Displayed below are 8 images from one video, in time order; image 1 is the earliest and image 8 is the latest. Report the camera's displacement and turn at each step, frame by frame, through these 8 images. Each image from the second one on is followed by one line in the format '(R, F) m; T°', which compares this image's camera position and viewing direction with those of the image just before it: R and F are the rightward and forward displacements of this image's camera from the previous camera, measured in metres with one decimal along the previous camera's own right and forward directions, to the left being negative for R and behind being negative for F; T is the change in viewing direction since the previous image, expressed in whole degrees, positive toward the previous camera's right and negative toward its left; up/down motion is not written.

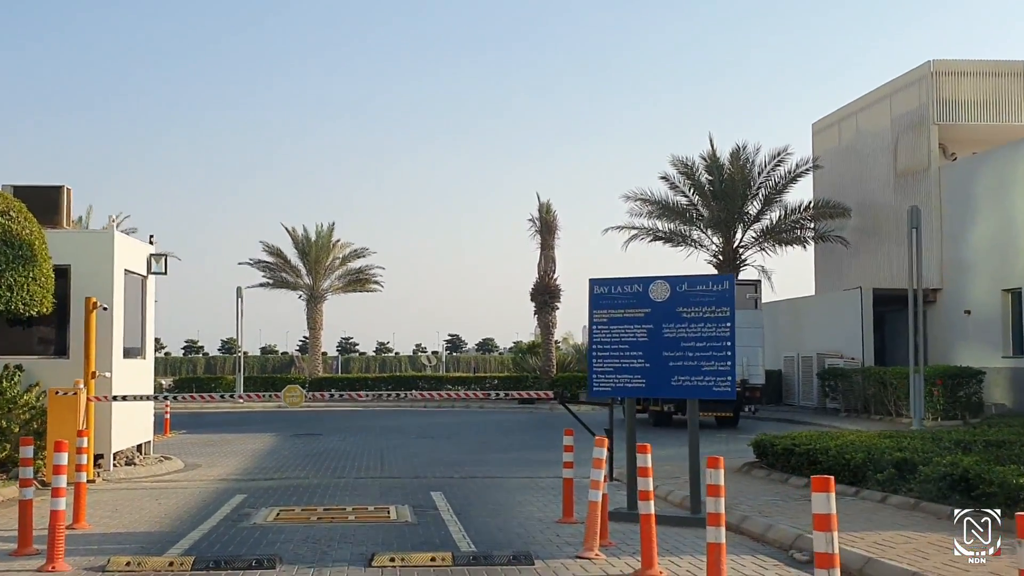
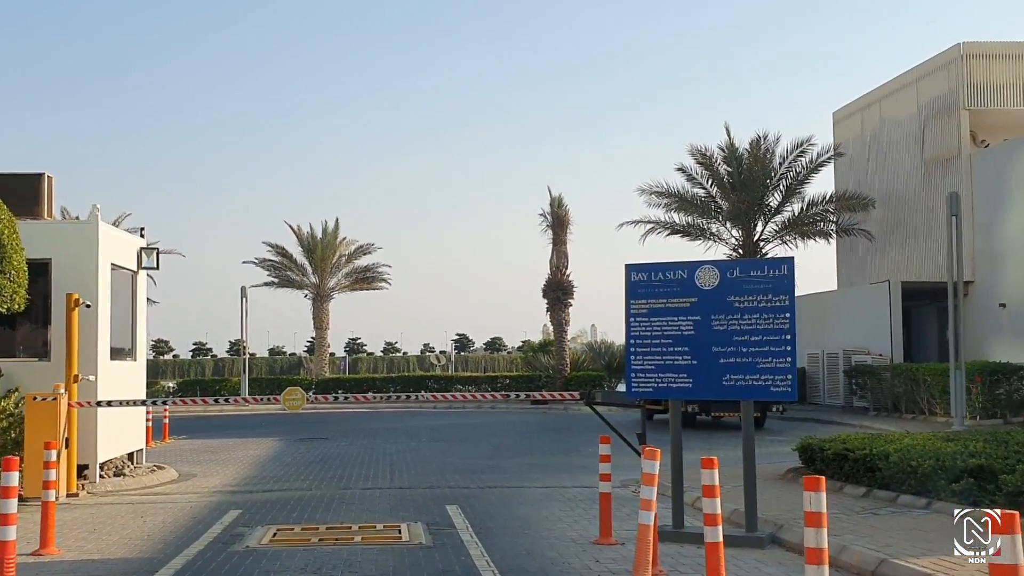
(-0.2, +1.3) m; 0°
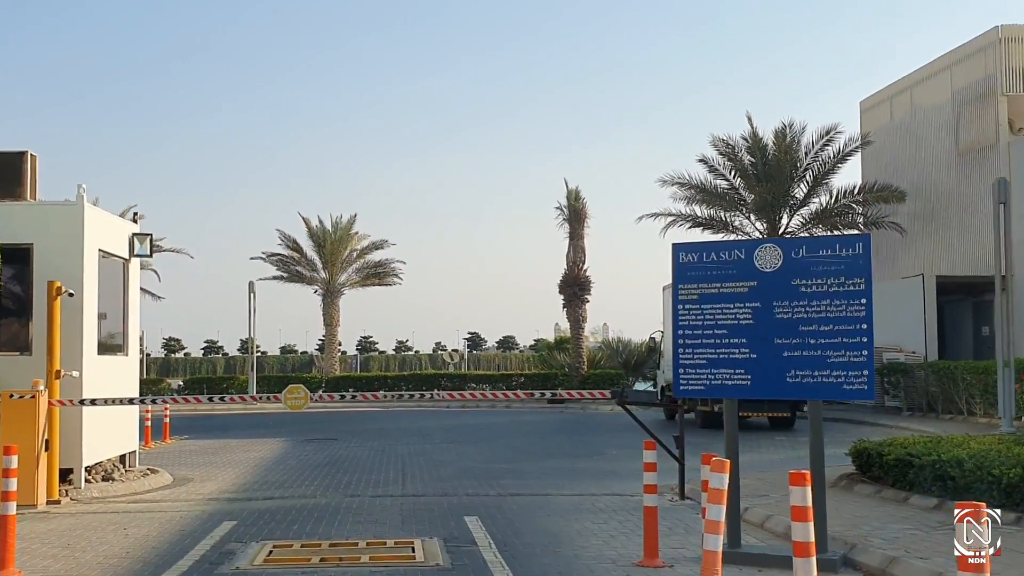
(-0.2, +1.3) m; -1°
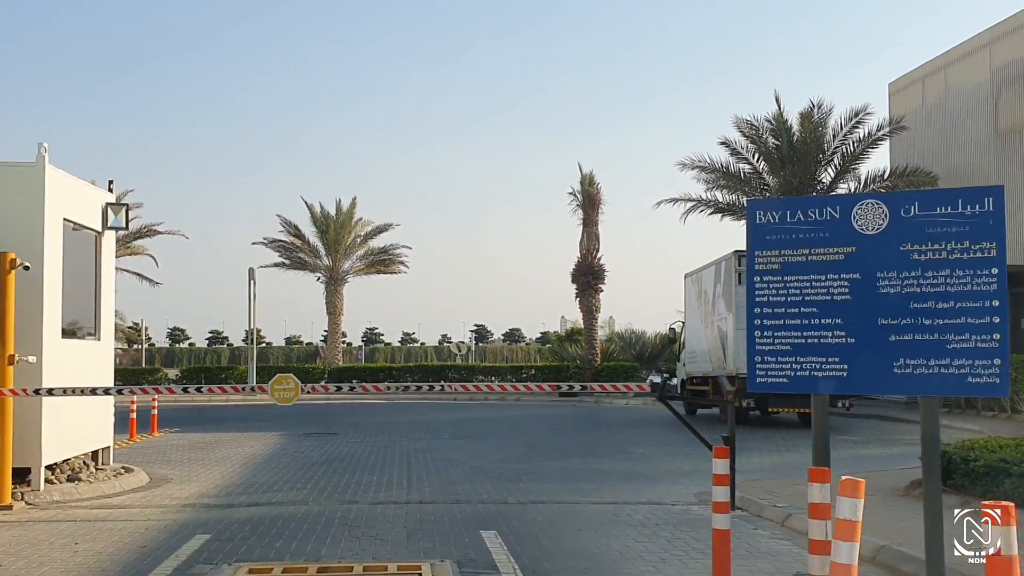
(-0.2, +1.7) m; 0°
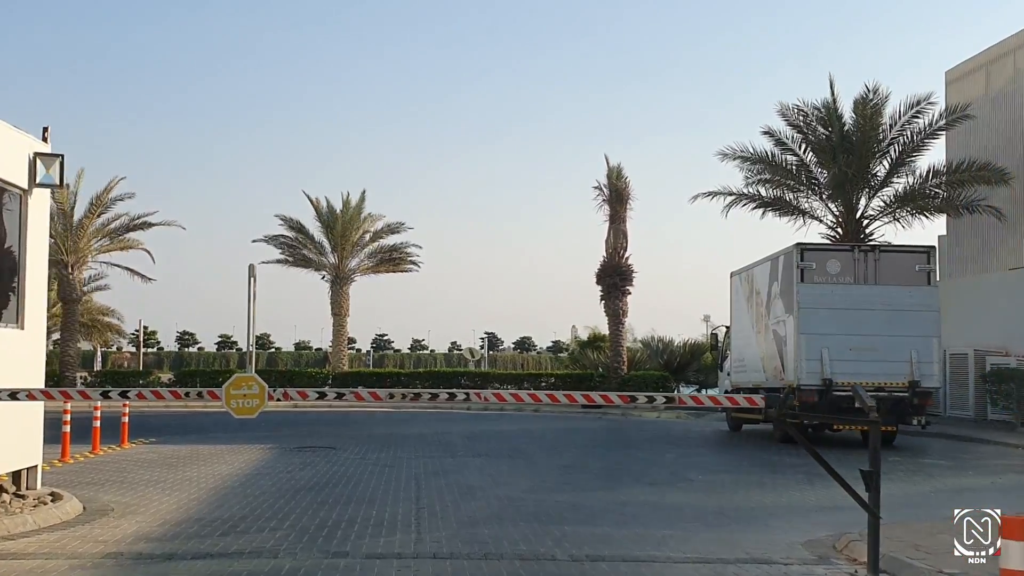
(-0.3, +3.0) m; -1°
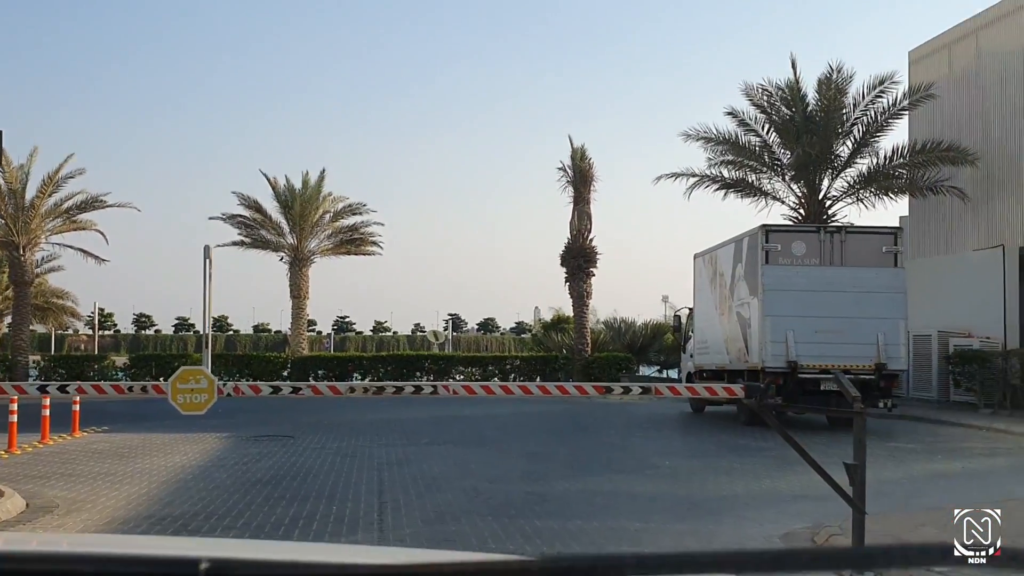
(0.0, +0.4) m; +2°
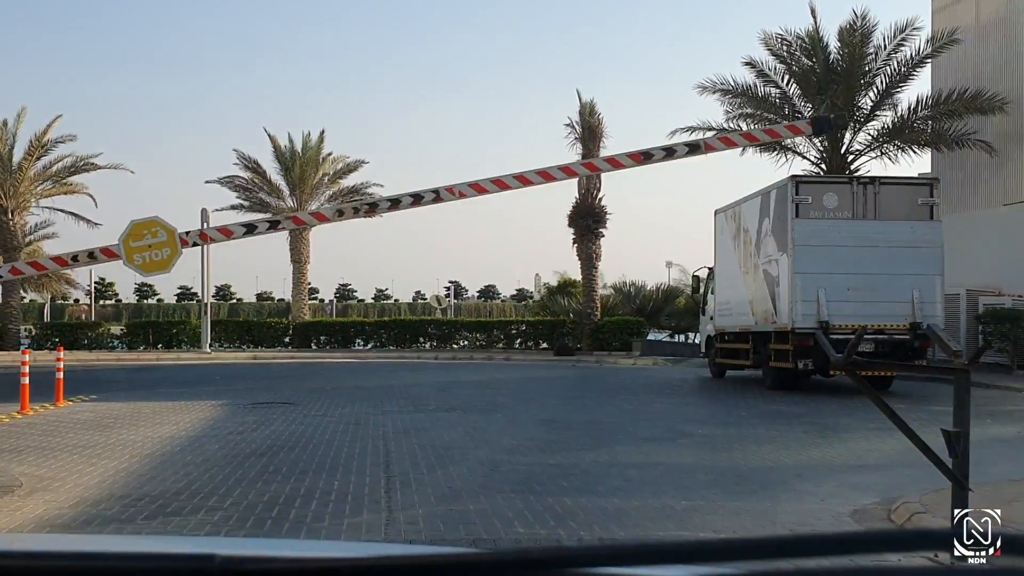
(-0.2, +1.2) m; 0°
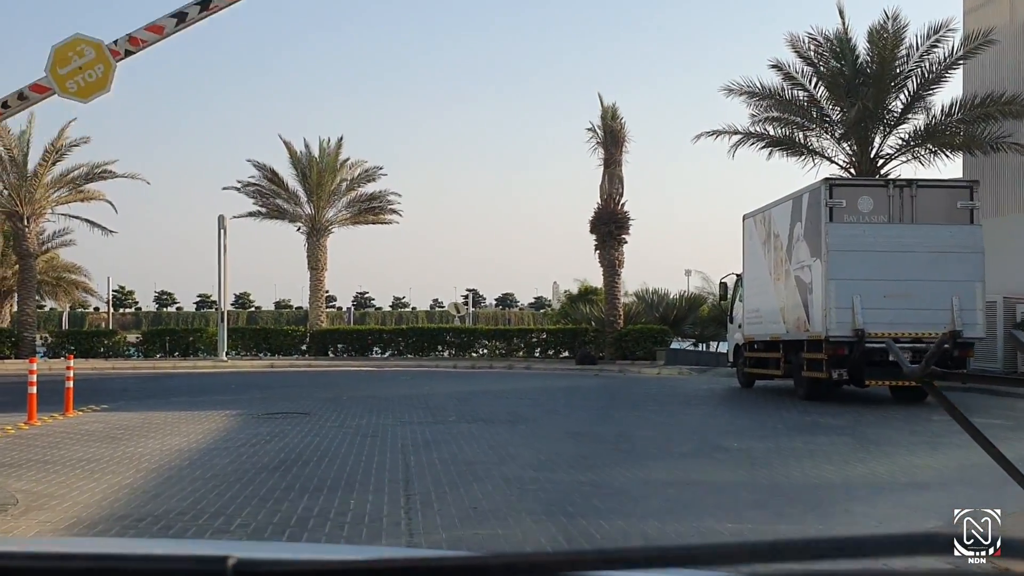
(-0.1, +0.6) m; -1°
